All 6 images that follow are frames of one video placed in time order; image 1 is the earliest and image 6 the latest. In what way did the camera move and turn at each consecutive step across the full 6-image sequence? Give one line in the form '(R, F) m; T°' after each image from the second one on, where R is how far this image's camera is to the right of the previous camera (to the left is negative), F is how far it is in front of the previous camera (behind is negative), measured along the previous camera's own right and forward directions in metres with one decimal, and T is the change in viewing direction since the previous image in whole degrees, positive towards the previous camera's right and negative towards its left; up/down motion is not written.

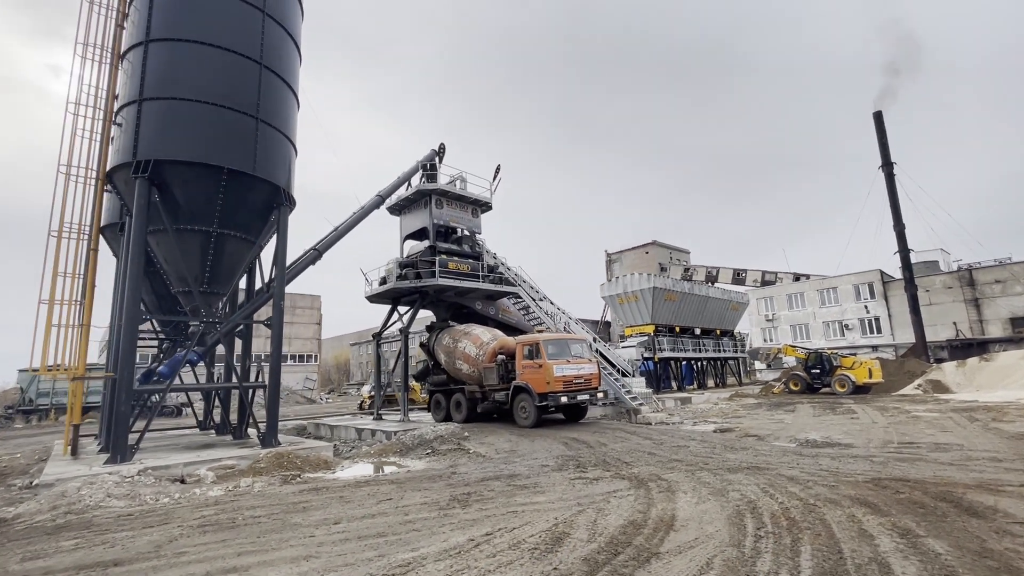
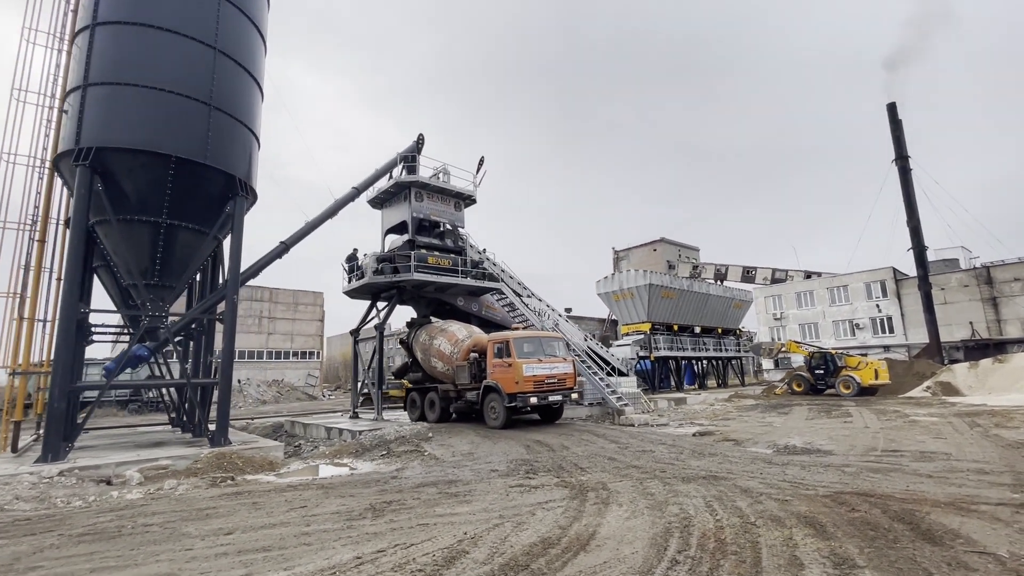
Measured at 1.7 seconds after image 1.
(+1.2, +0.6) m; -2°
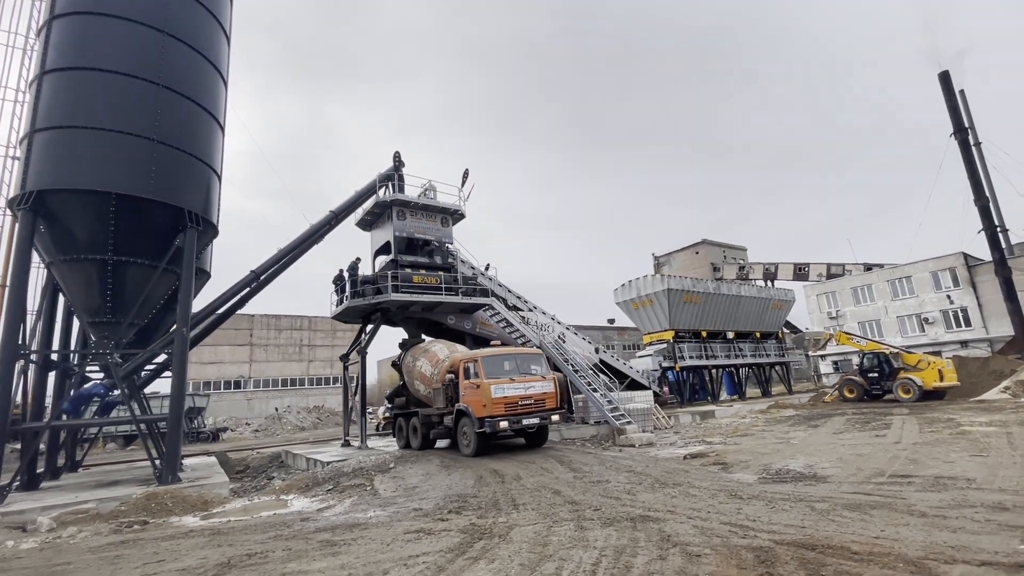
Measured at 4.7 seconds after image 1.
(+2.3, +1.1) m; -6°
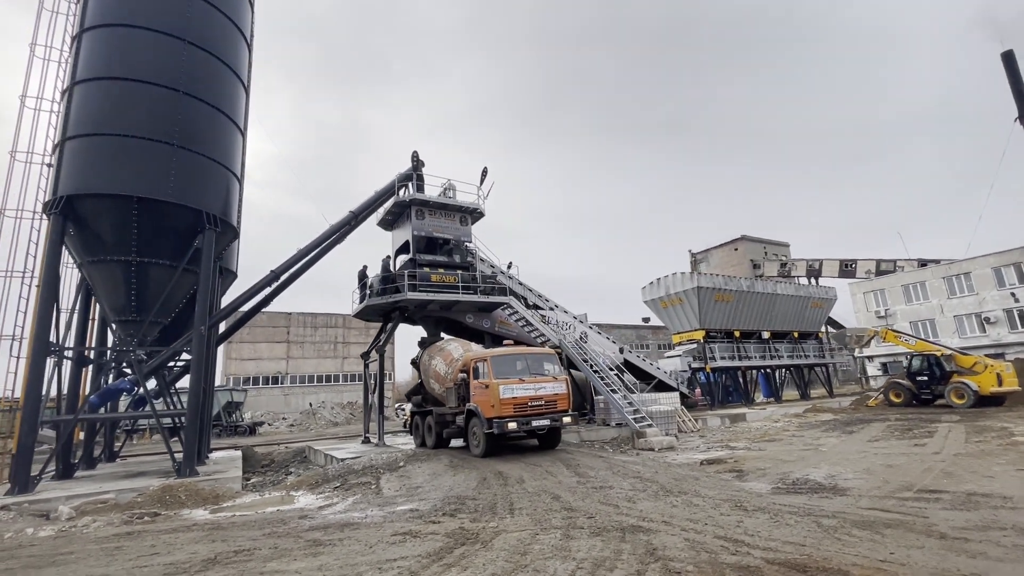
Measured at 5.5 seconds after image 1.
(+0.6, +0.2) m; -4°
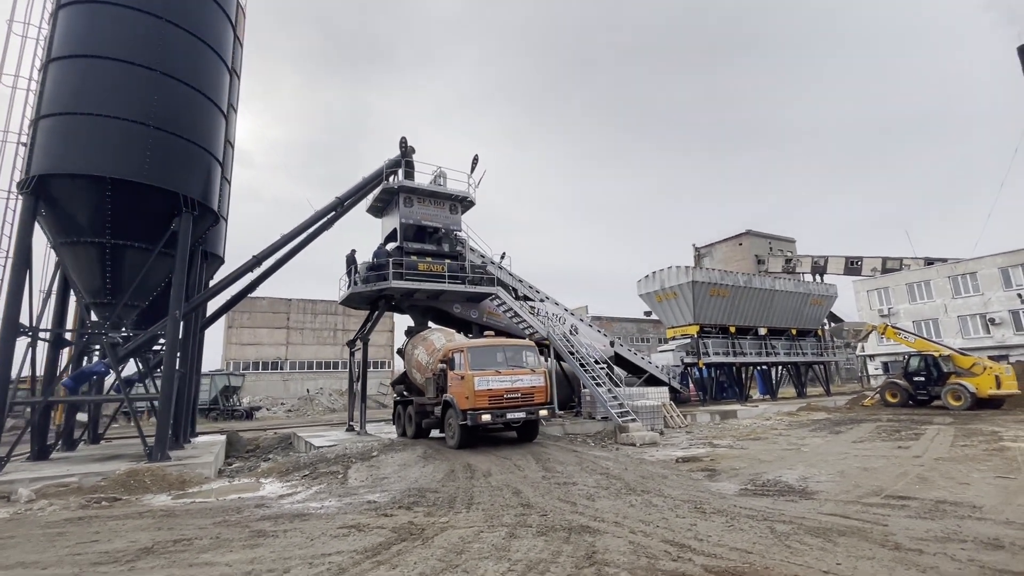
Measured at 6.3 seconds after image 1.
(+0.7, +0.2) m; -1°
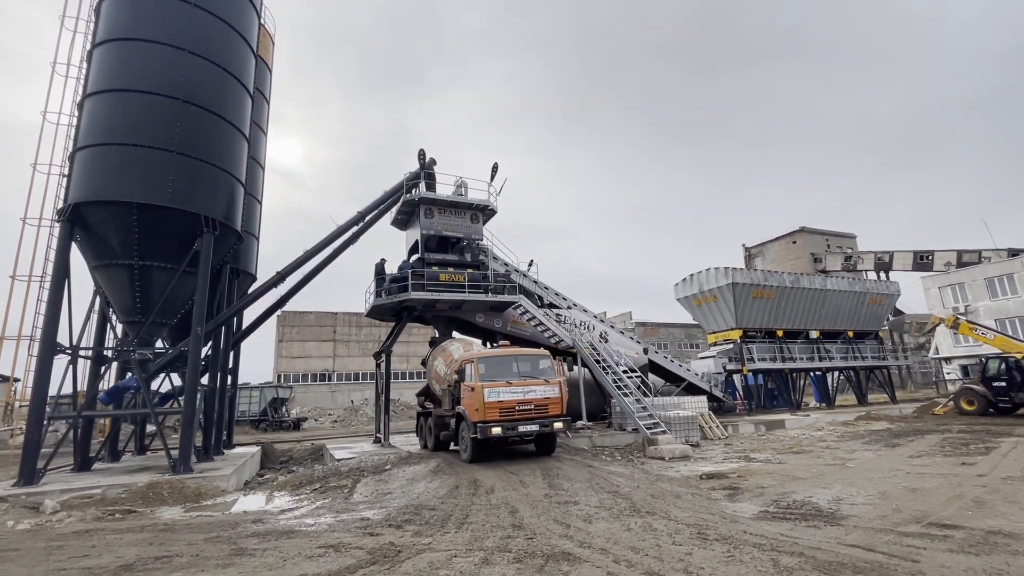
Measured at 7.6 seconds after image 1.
(+0.9, +0.4) m; -6°
